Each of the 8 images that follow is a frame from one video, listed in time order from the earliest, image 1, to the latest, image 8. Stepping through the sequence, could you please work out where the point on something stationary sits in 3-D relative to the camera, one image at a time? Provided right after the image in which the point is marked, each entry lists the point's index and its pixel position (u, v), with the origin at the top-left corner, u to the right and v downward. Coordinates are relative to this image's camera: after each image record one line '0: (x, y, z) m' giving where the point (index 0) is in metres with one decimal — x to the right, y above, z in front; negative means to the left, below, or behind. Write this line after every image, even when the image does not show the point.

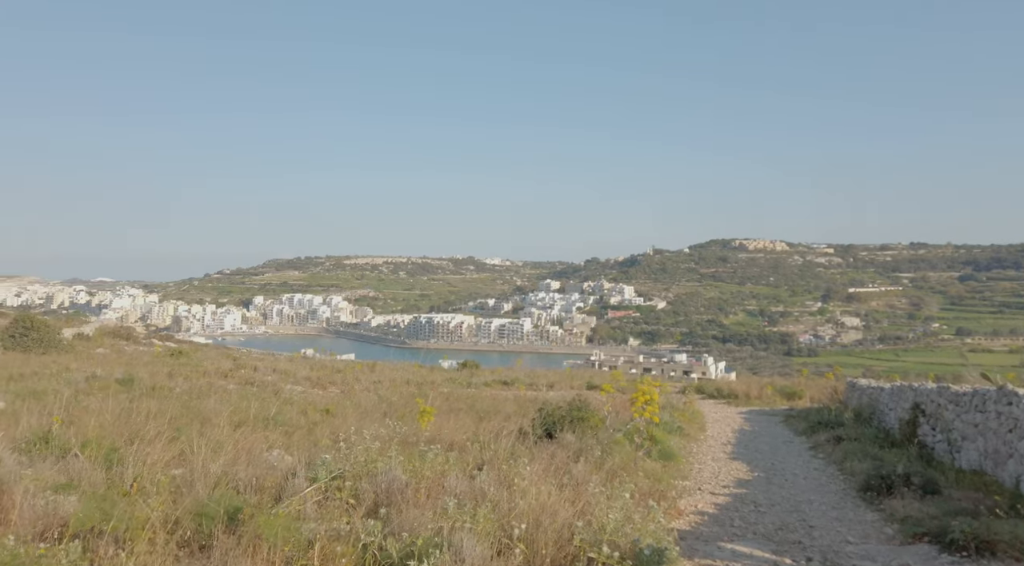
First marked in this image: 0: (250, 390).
0: (-5.3, -2.2, +14.9) m
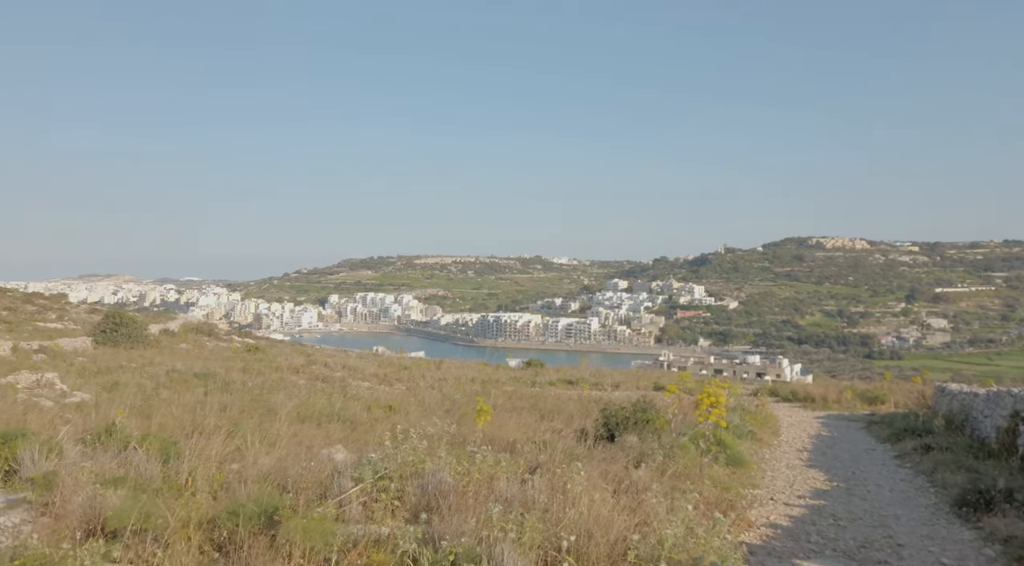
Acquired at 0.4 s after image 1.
0: (-4.0, -2.1, +15.1) m
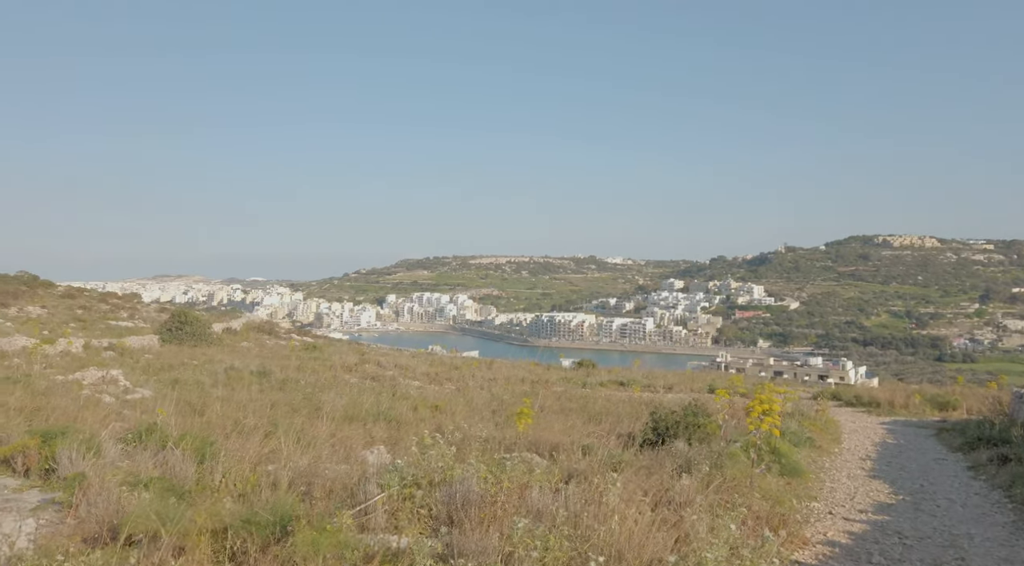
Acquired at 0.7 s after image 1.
0: (-3.0, -2.1, +15.2) m
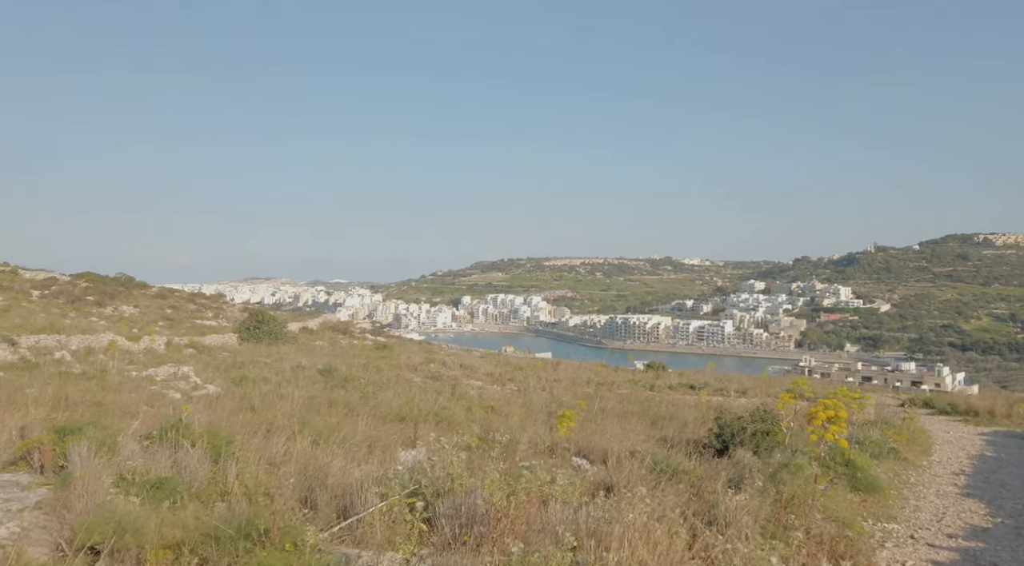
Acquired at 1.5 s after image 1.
0: (-1.7, -2.1, +15.0) m
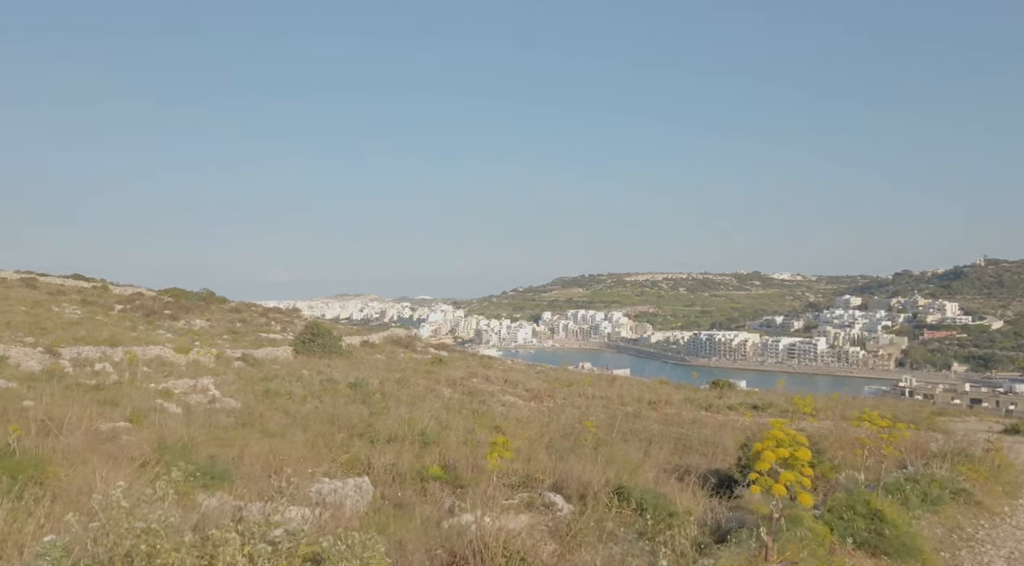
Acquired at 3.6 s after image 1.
0: (-1.1, -2.3, +14.1) m
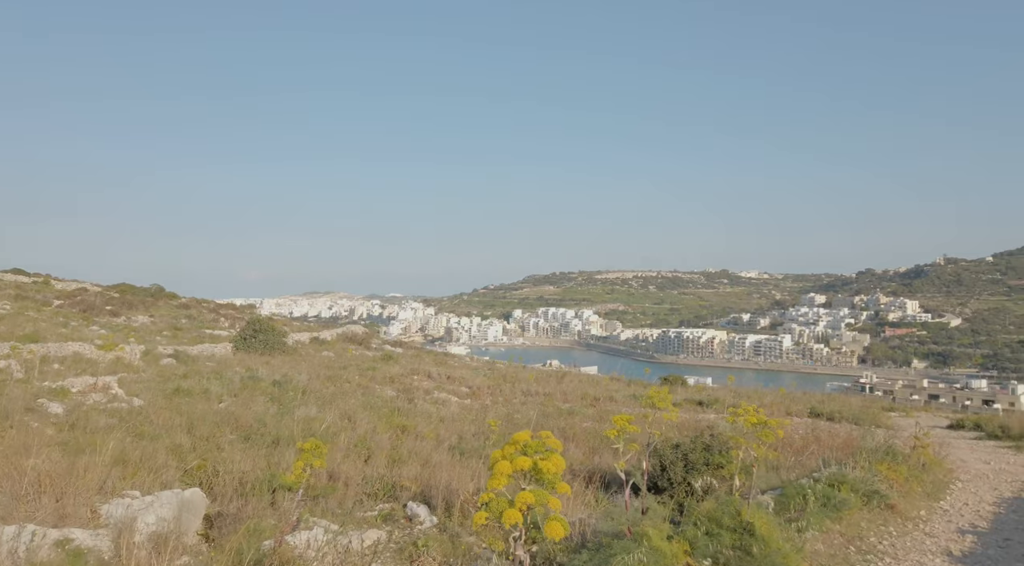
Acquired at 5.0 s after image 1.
0: (-2.4, -2.1, +13.3) m
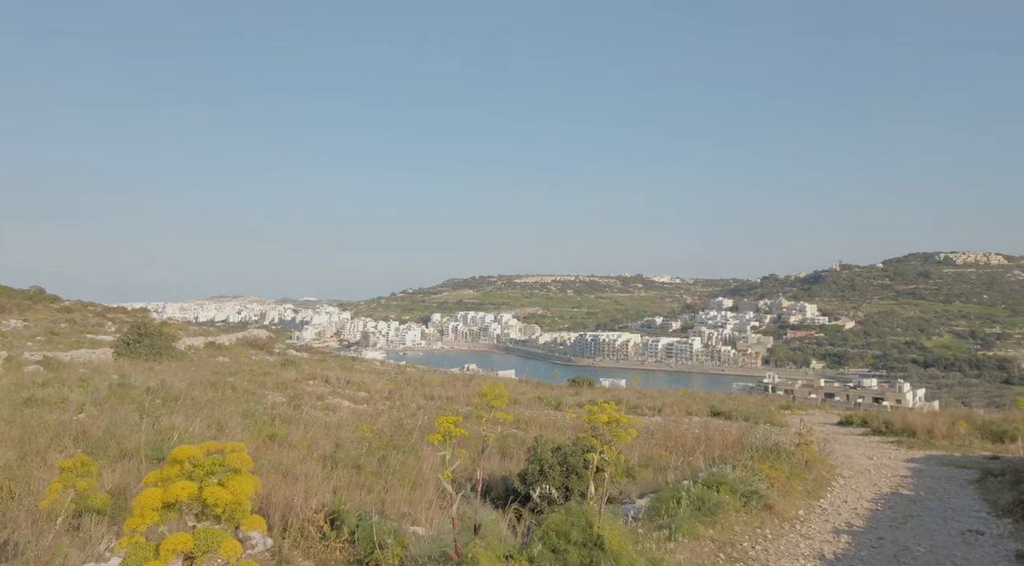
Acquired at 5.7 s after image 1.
0: (-4.2, -2.1, +12.5) m
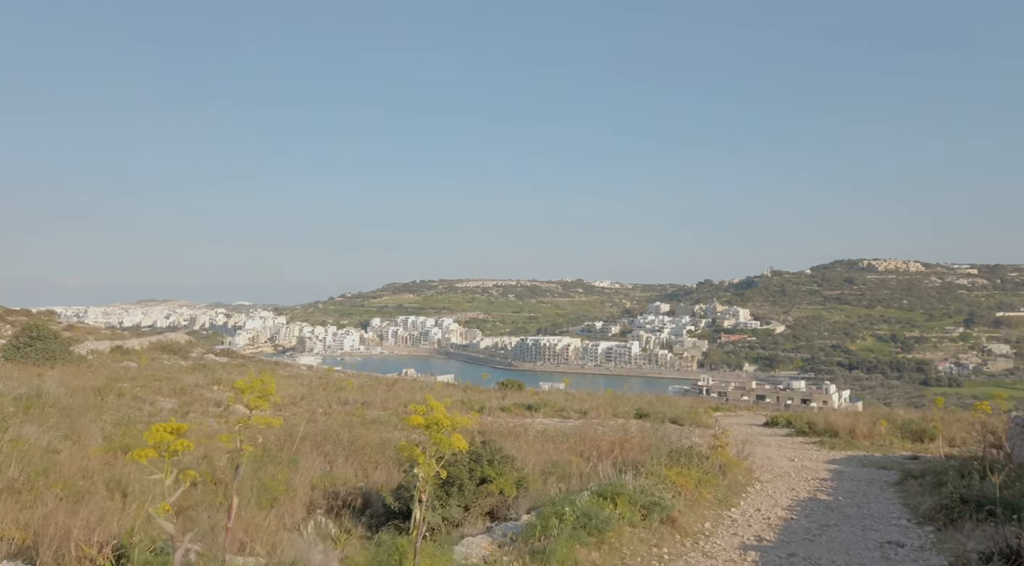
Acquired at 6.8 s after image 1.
0: (-5.6, -2.0, +11.3) m
